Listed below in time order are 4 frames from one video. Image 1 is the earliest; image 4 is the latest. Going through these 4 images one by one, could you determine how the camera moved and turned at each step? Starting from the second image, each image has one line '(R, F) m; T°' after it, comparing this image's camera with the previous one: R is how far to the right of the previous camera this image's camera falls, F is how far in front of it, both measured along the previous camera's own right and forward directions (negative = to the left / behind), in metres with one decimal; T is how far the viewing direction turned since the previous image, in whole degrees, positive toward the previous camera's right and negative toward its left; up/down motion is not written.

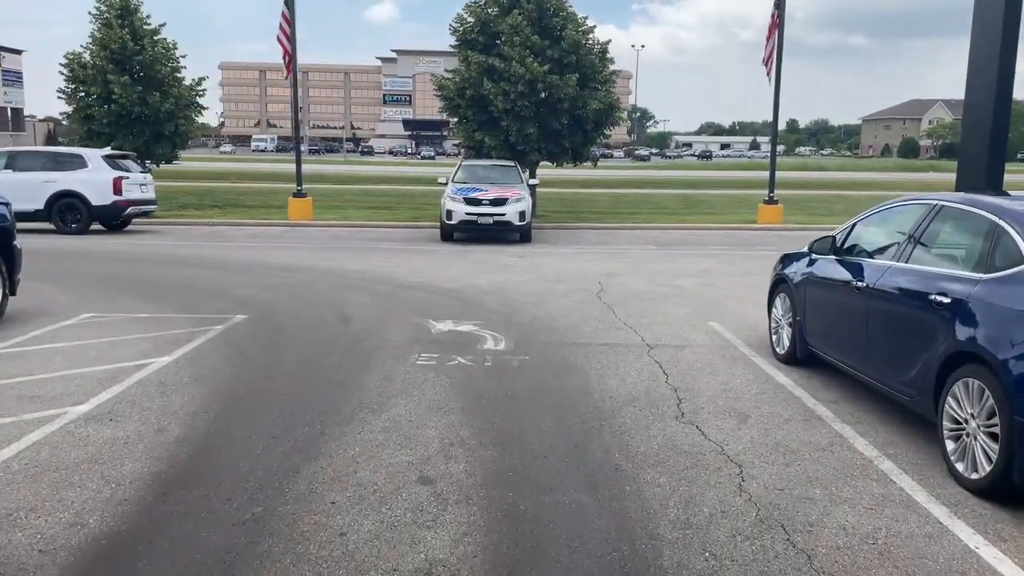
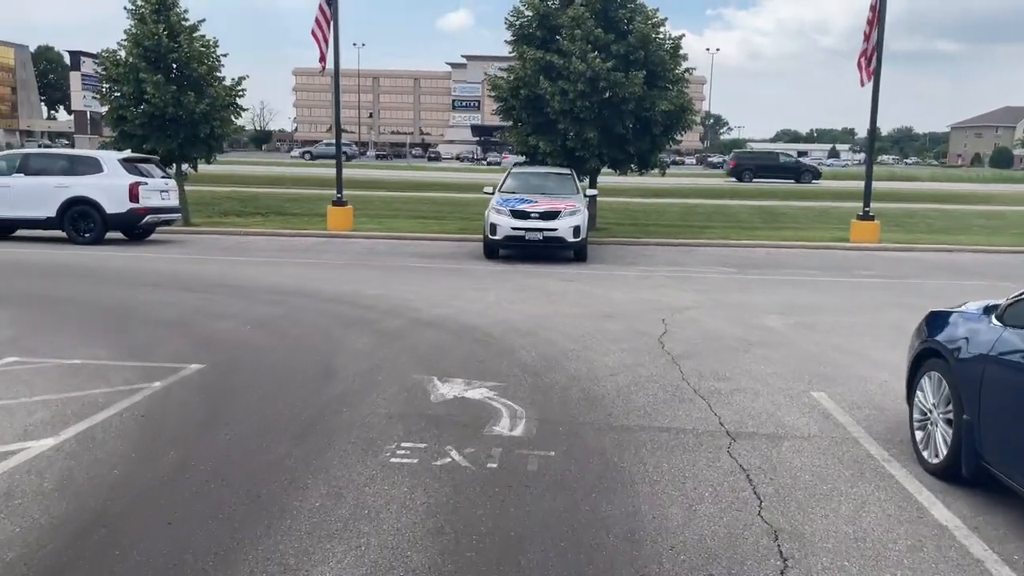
(+0.3, +2.4) m; -5°
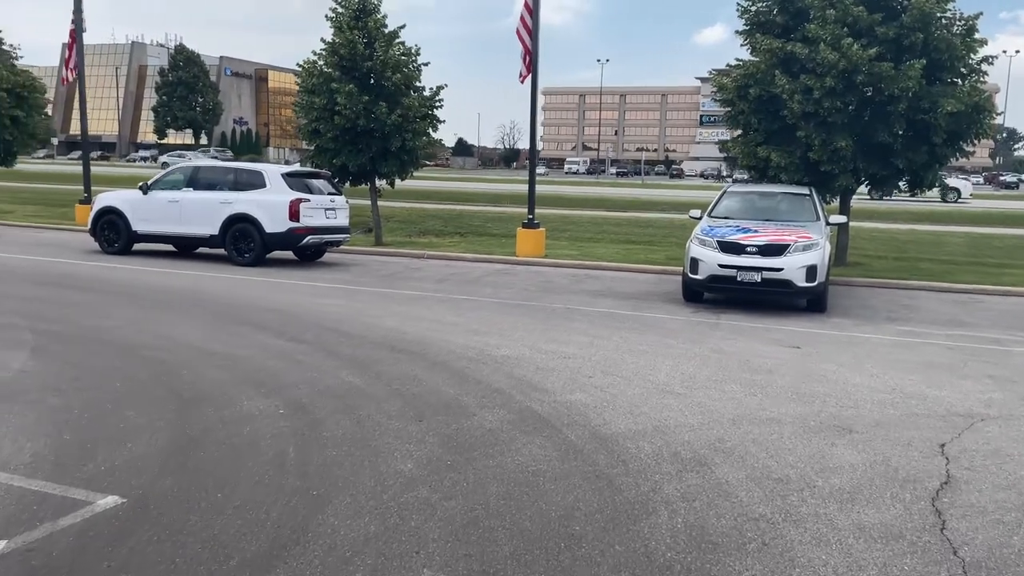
(+0.6, +3.7) m; -17°
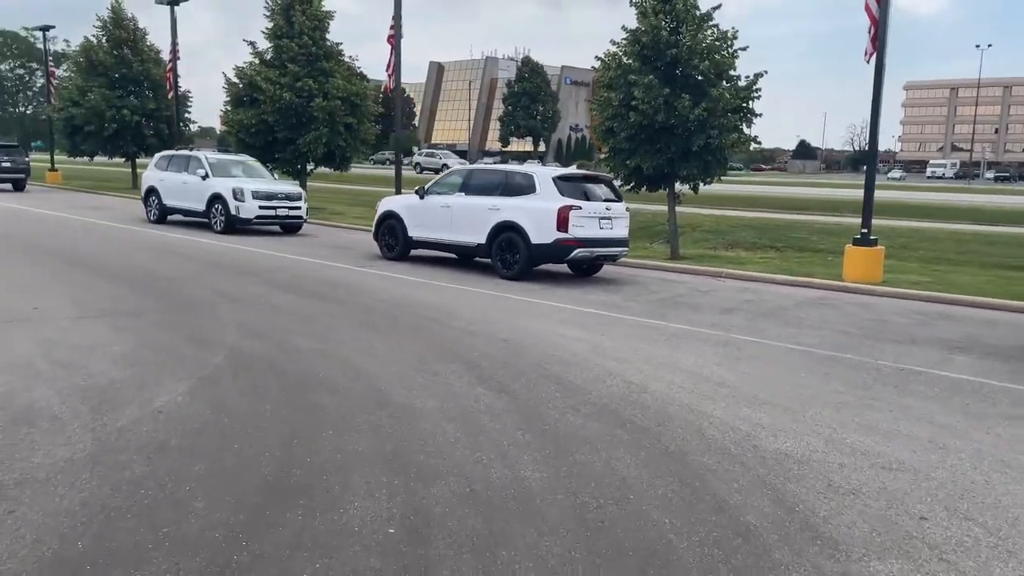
(+0.4, +2.8) m; -23°
